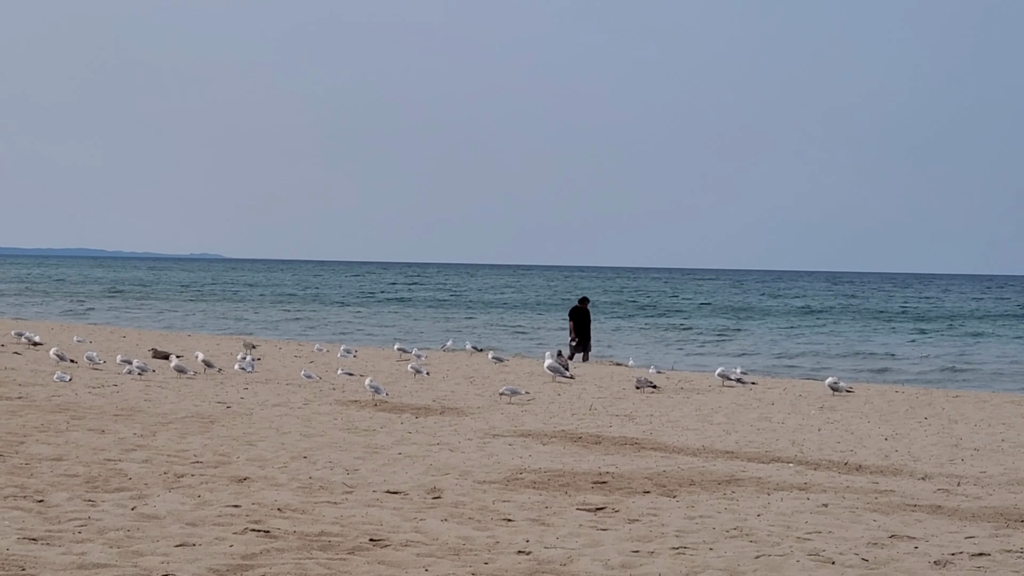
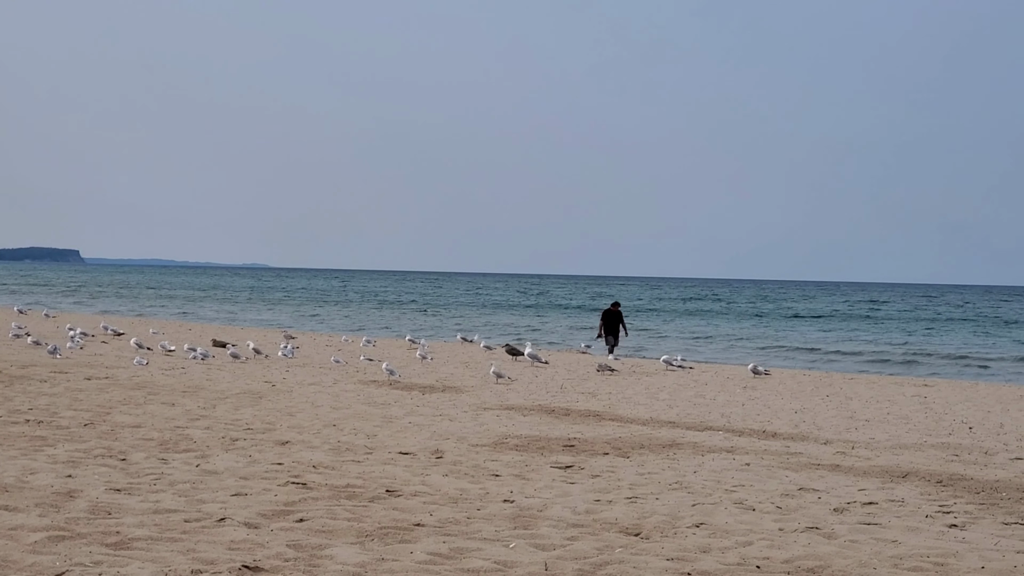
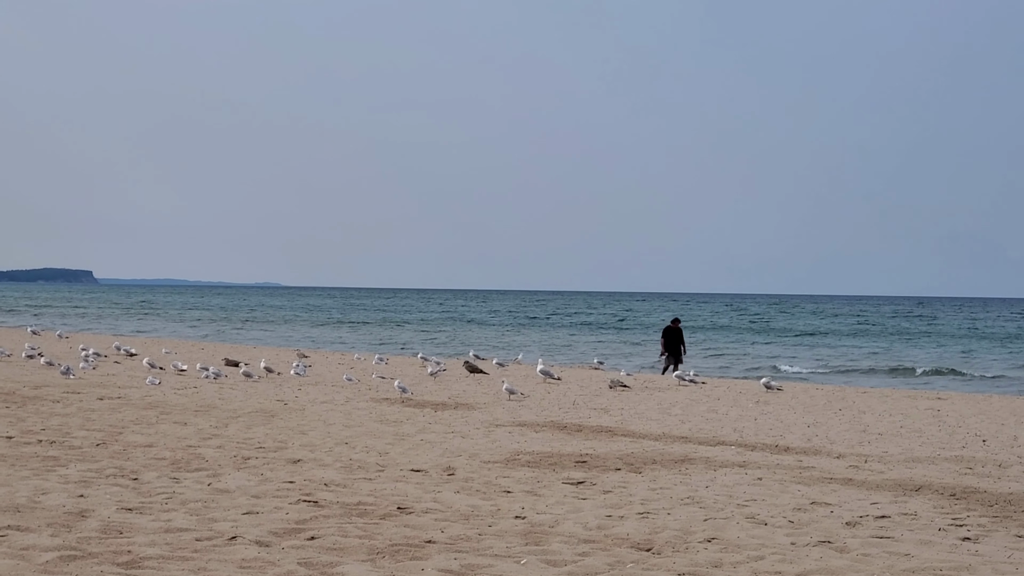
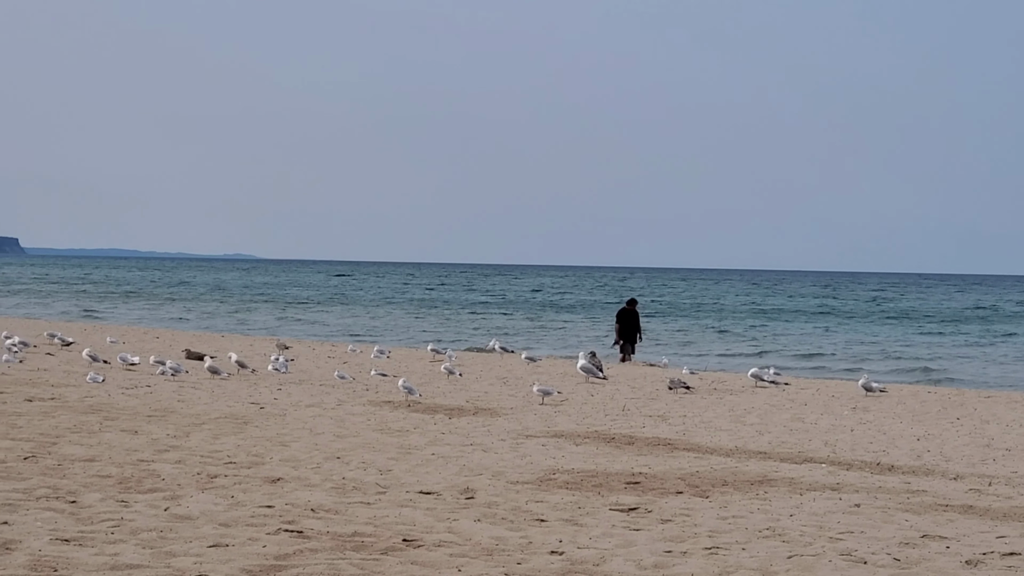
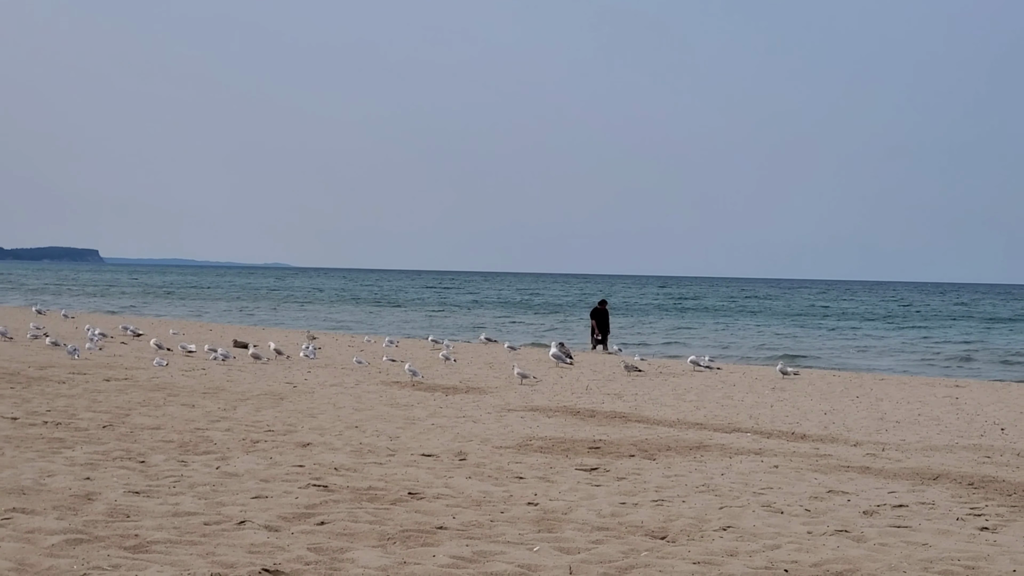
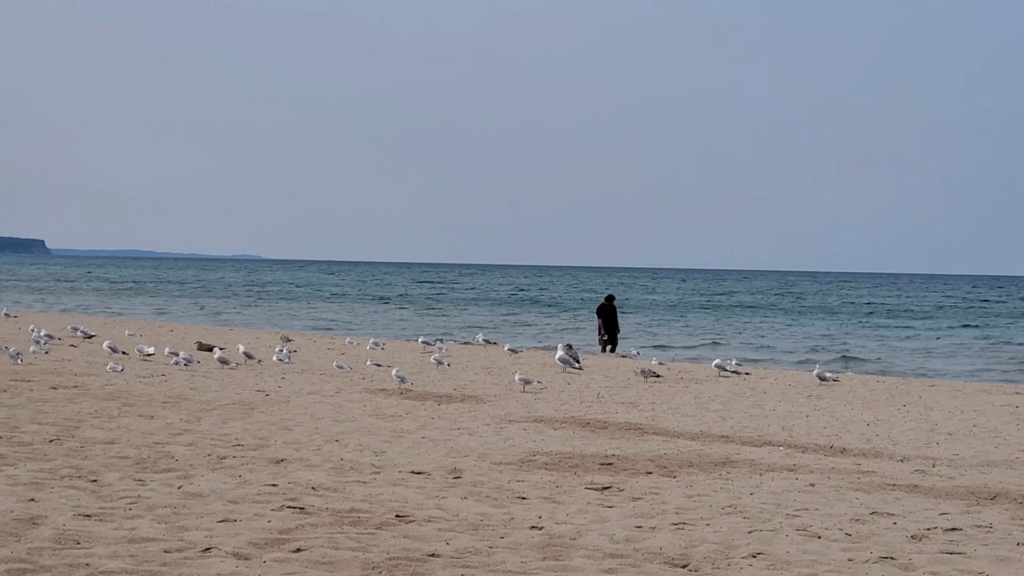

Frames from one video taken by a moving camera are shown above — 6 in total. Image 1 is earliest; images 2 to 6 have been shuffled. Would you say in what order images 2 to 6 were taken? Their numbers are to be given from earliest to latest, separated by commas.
4, 6, 5, 2, 3
